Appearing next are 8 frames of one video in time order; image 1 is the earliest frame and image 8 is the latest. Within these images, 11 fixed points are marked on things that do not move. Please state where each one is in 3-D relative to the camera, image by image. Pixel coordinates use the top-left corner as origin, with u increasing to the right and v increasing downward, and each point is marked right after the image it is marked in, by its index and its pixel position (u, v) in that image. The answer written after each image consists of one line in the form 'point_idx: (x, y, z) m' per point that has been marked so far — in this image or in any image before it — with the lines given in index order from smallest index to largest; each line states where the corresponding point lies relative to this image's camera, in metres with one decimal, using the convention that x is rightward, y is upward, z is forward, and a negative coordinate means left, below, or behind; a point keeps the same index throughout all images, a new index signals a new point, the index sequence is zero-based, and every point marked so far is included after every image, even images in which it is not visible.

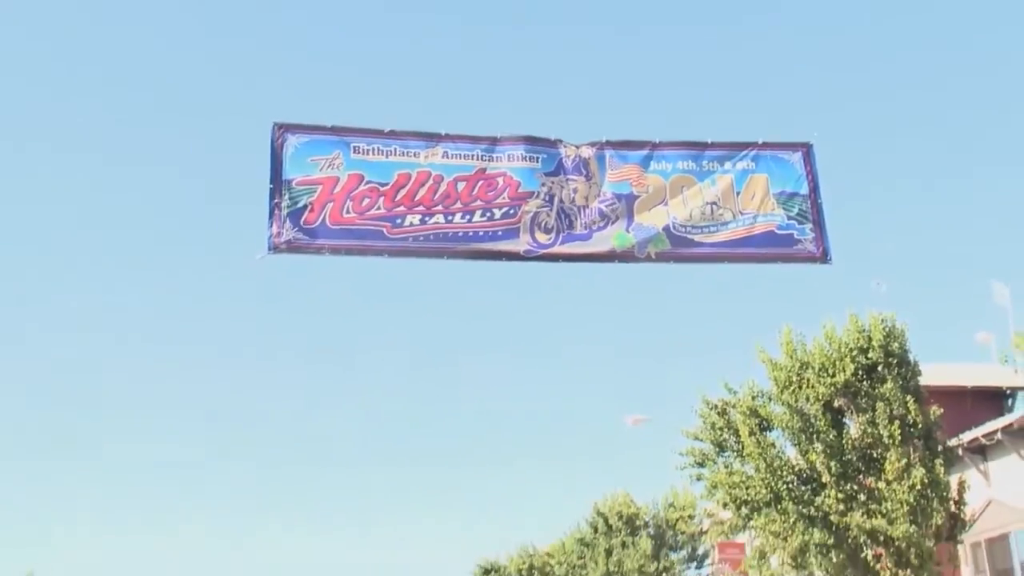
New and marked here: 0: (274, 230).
0: (-2.2, +0.5, +12.4) m
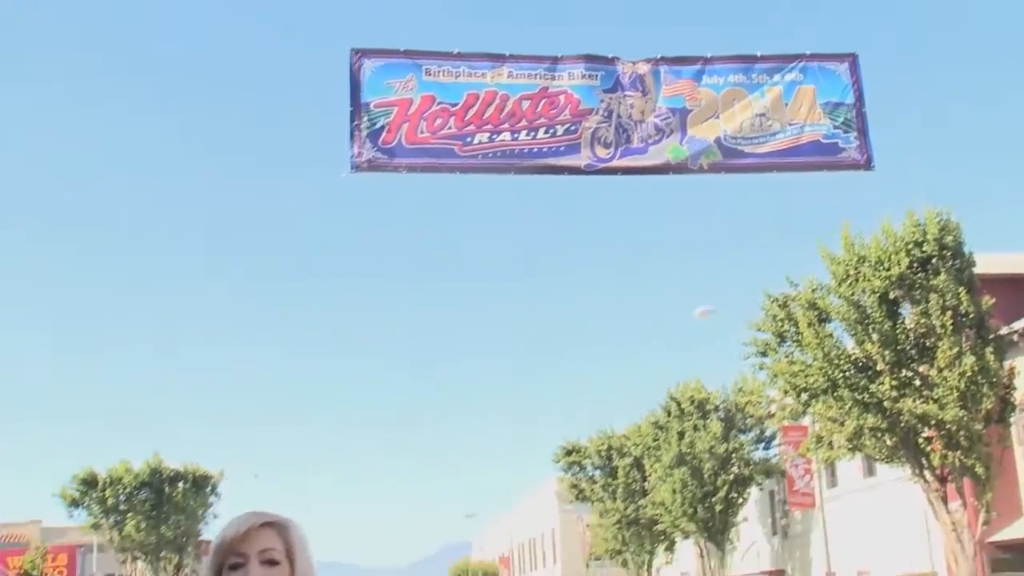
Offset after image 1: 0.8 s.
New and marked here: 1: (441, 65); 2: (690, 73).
0: (-1.6, +1.4, +13.6) m
1: (-0.7, +2.3, +14.1) m
2: (+1.9, +2.3, +14.5) m
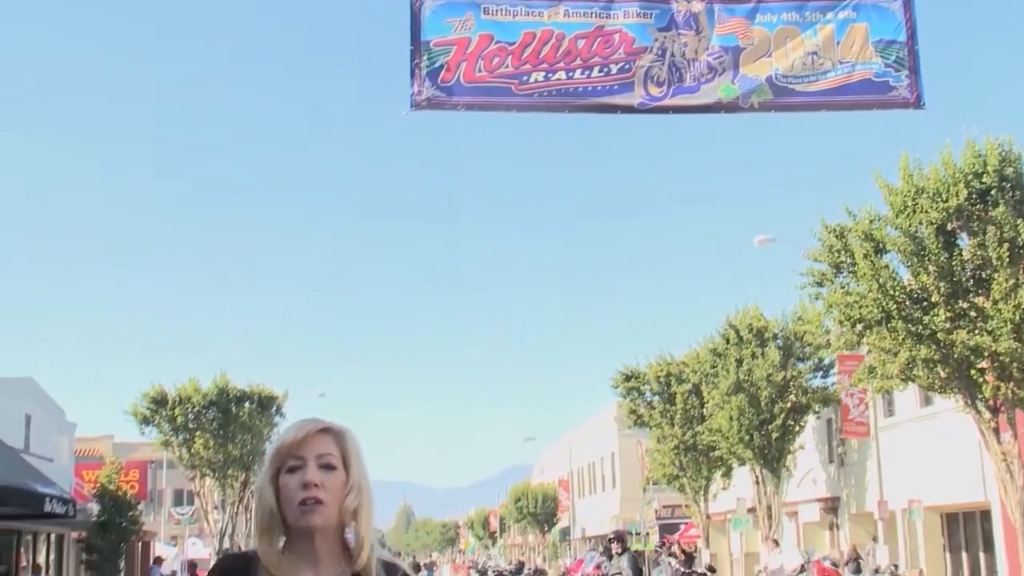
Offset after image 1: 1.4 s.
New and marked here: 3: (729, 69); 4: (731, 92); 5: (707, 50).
0: (-1.0, +2.1, +14.1) m
1: (-0.1, +3.1, +14.4) m
2: (+2.6, +3.1, +14.8) m
3: (+2.4, +2.4, +14.7) m
4: (+2.4, +2.1, +14.6) m
5: (+2.1, +2.6, +14.7) m
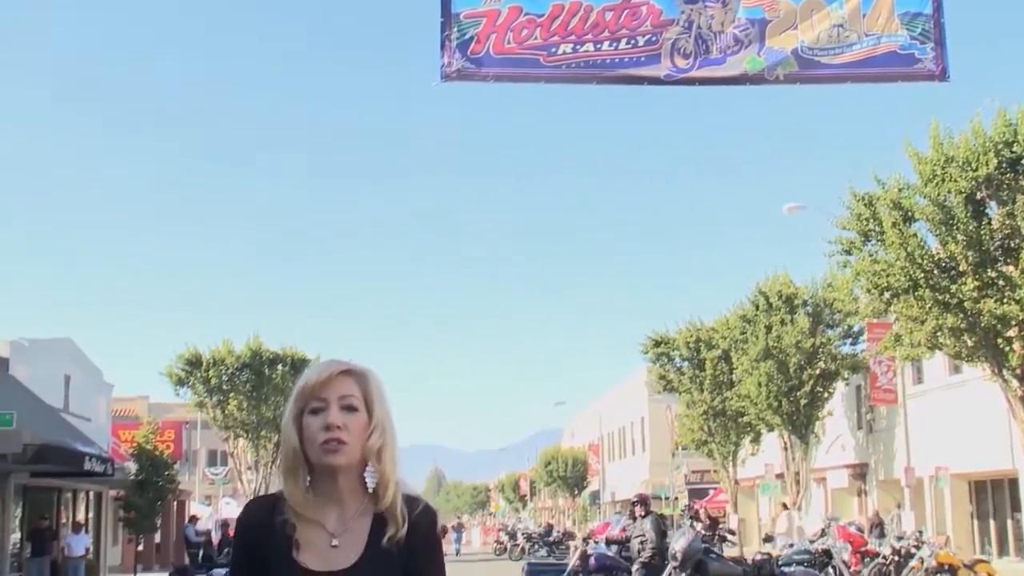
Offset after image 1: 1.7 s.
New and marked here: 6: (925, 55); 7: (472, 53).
0: (-0.7, +2.4, +14.3) m
1: (+0.2, +3.4, +14.7) m
2: (+2.9, +3.4, +14.9) m
3: (+2.7, +2.7, +14.9) m
4: (+2.7, +2.5, +14.8) m
5: (+2.5, +3.0, +14.9) m
6: (+4.6, +2.6, +14.8) m
7: (-0.4, +2.5, +14.4) m
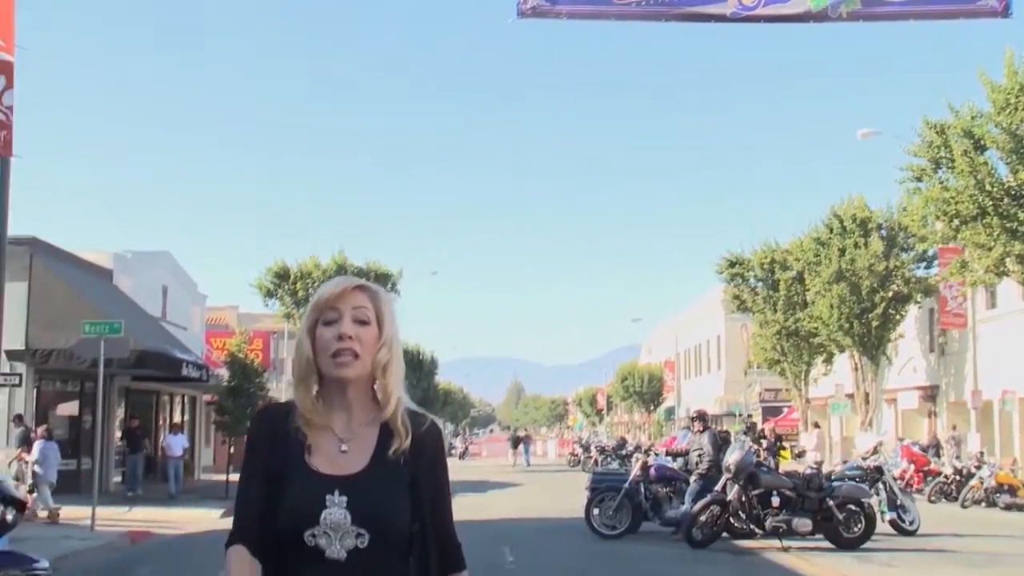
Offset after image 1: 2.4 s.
0: (+0.1, +3.3, +15.2) m
1: (+1.1, +4.3, +15.4) m
2: (+3.8, +4.2, +15.5) m
3: (+3.6, +3.6, +15.5) m
4: (+3.6, +3.3, +15.4) m
5: (+3.3, +3.8, +15.5) m
6: (+5.4, +3.4, +15.3) m
7: (+0.4, +3.4, +15.2) m
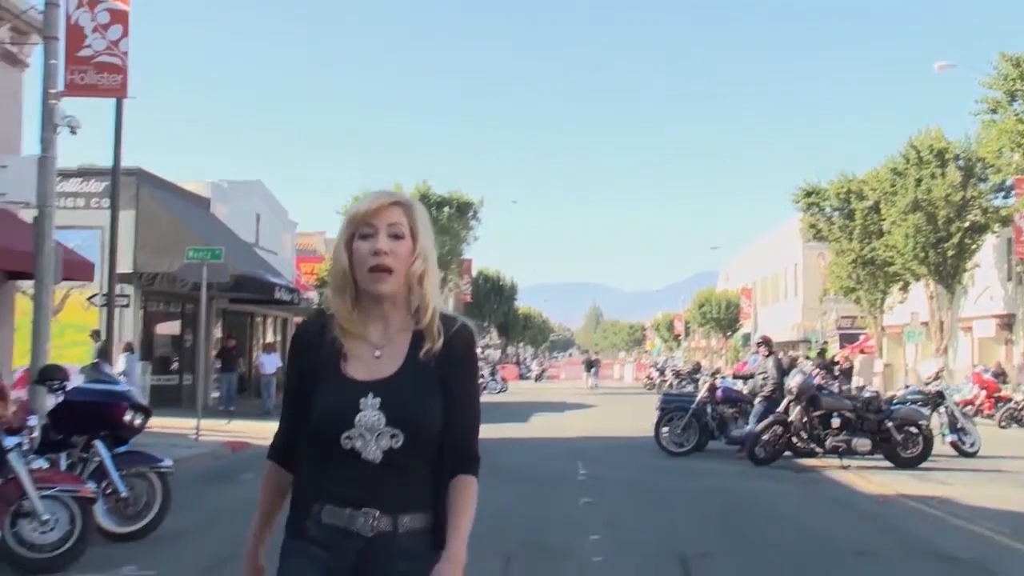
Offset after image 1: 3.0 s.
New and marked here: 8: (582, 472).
0: (+1.1, +4.1, +16.0) m
1: (+2.0, +5.1, +16.1) m
2: (+4.7, +5.0, +16.0) m
3: (+4.5, +4.4, +16.0) m
4: (+4.5, +4.1, +16.0) m
5: (+4.3, +4.6, +16.1) m
6: (+6.4, +4.1, +15.8) m
7: (+1.3, +4.2, +15.9) m
8: (+0.8, -2.0, +14.6) m
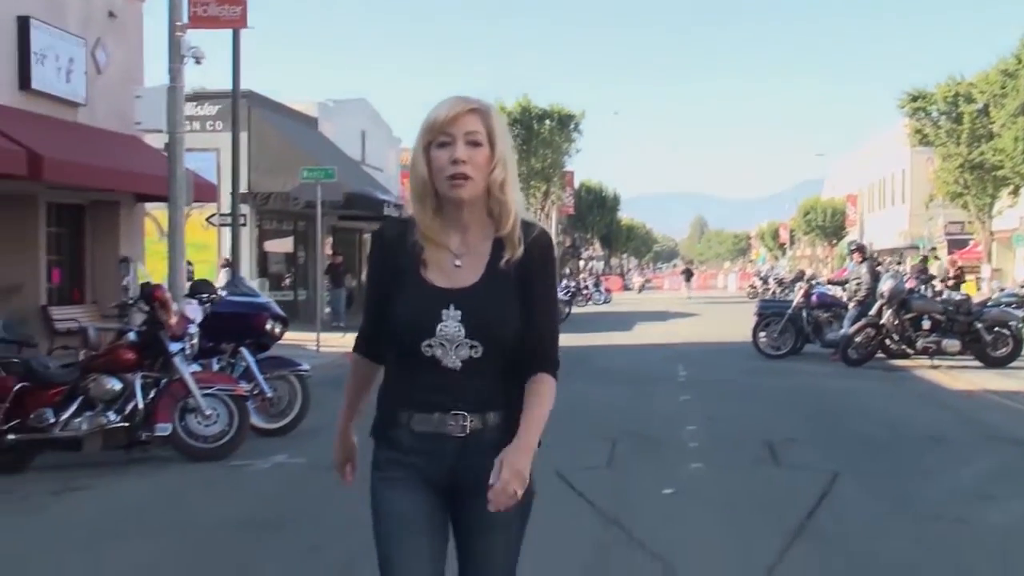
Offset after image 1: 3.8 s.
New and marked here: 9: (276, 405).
0: (+2.2, +5.2, +16.4) m
1: (+3.2, +6.2, +16.4) m
2: (+5.9, +6.2, +16.1) m
3: (+5.7, +5.5, +16.2) m
4: (+5.7, +5.3, +16.2) m
5: (+5.5, +5.7, +16.2) m
6: (+7.5, +5.3, +15.8) m
7: (+2.5, +5.3, +16.3) m
8: (+2.0, -1.0, +15.4) m
9: (-1.9, -0.9, +10.6) m
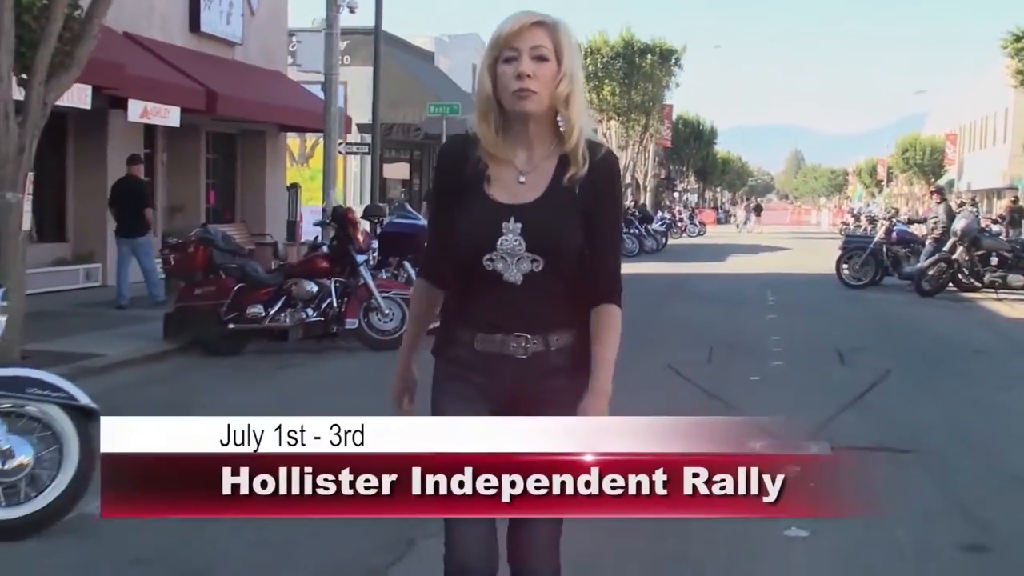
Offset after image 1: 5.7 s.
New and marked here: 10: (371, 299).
0: (+3.9, +6.1, +18.0) m
1: (+4.8, +7.0, +17.9) m
2: (+7.5, +6.9, +17.4) m
3: (+7.3, +6.3, +17.5) m
4: (+7.3, +6.0, +17.5) m
5: (+7.1, +6.5, +17.6) m
6: (+9.1, +6.0, +17.1) m
7: (+4.1, +6.2, +17.9) m
8: (+3.4, -0.1, +17.4) m
9: (-0.8, -0.2, +12.8) m
10: (-1.2, -0.1, +11.3) m
